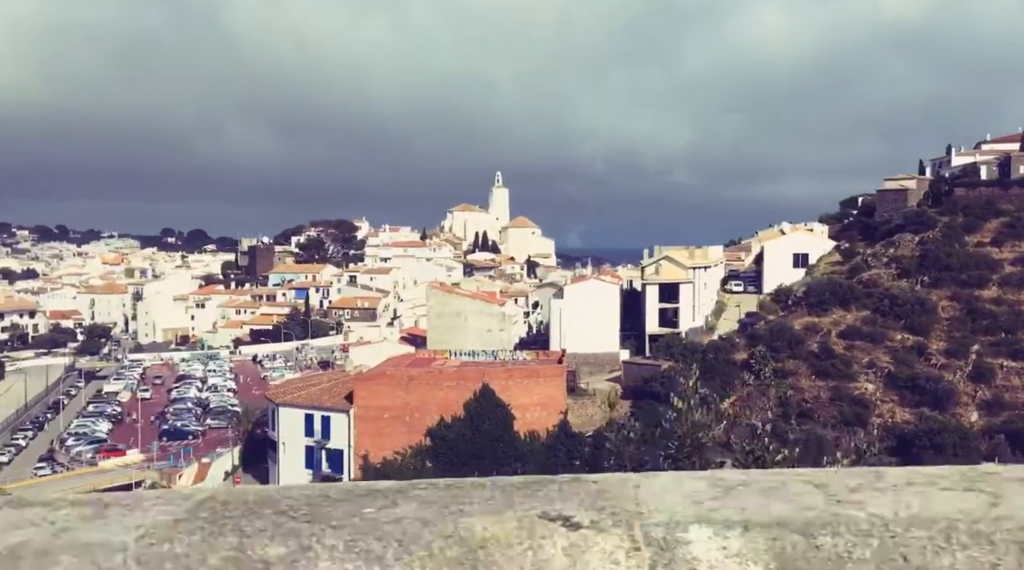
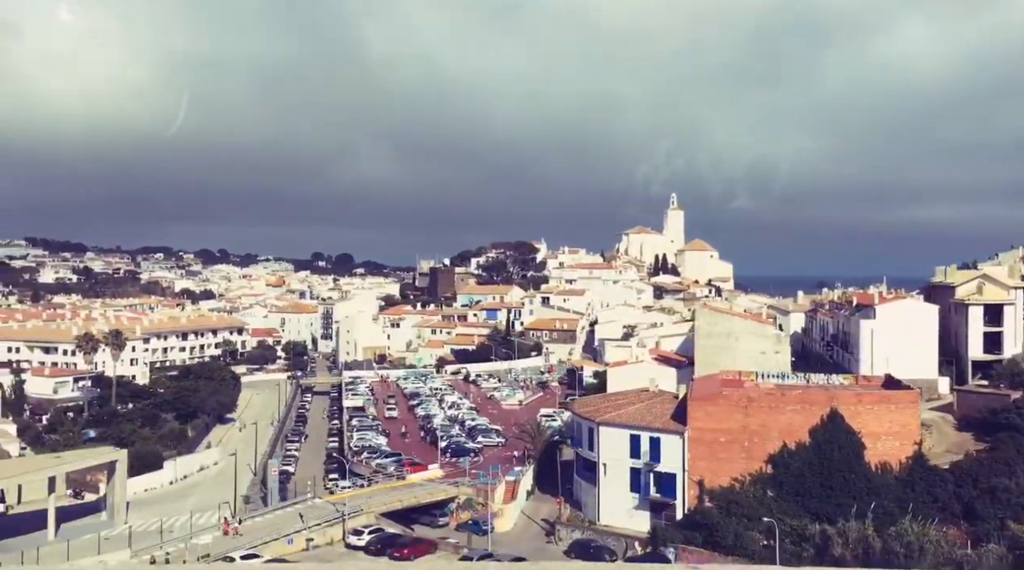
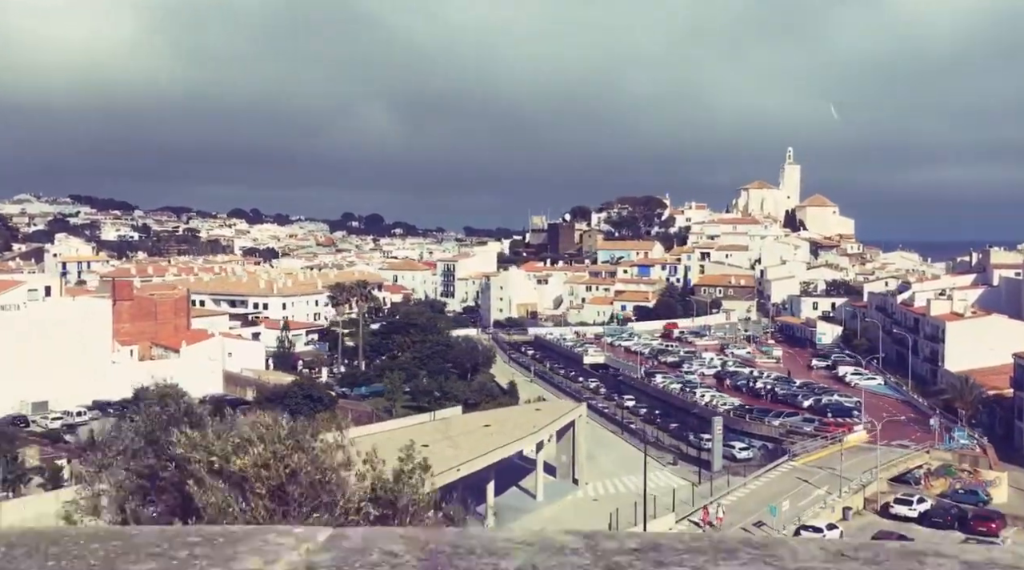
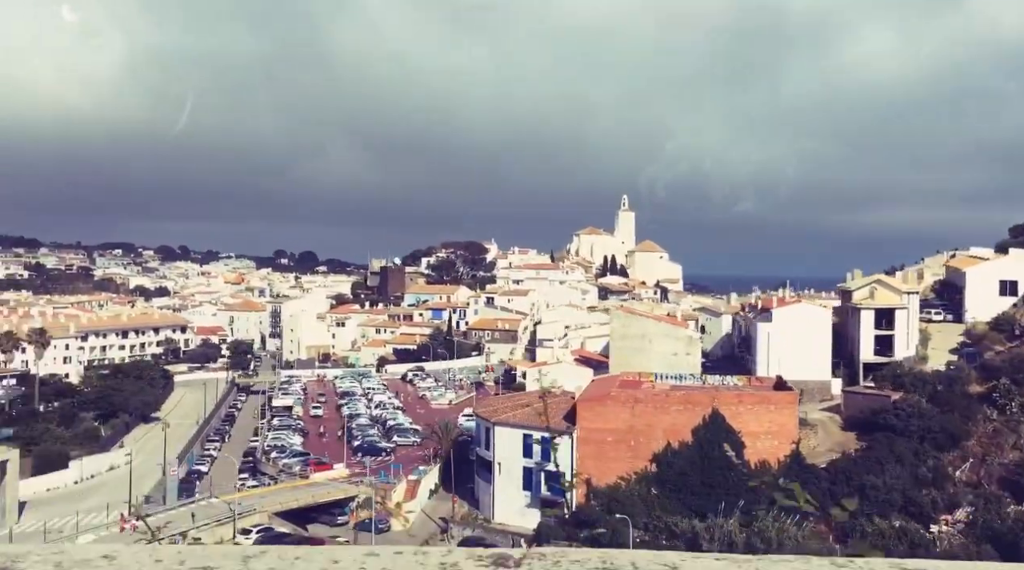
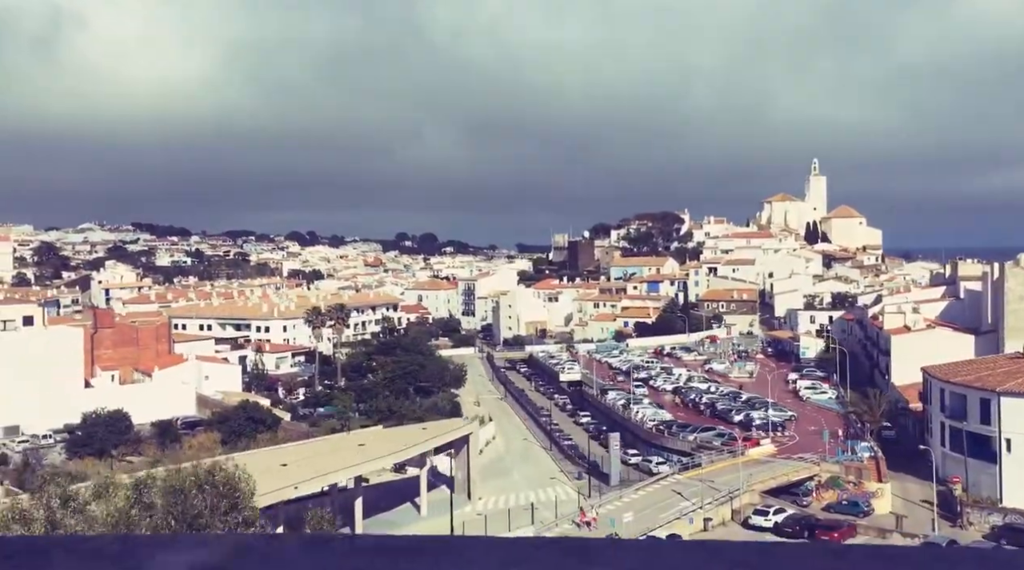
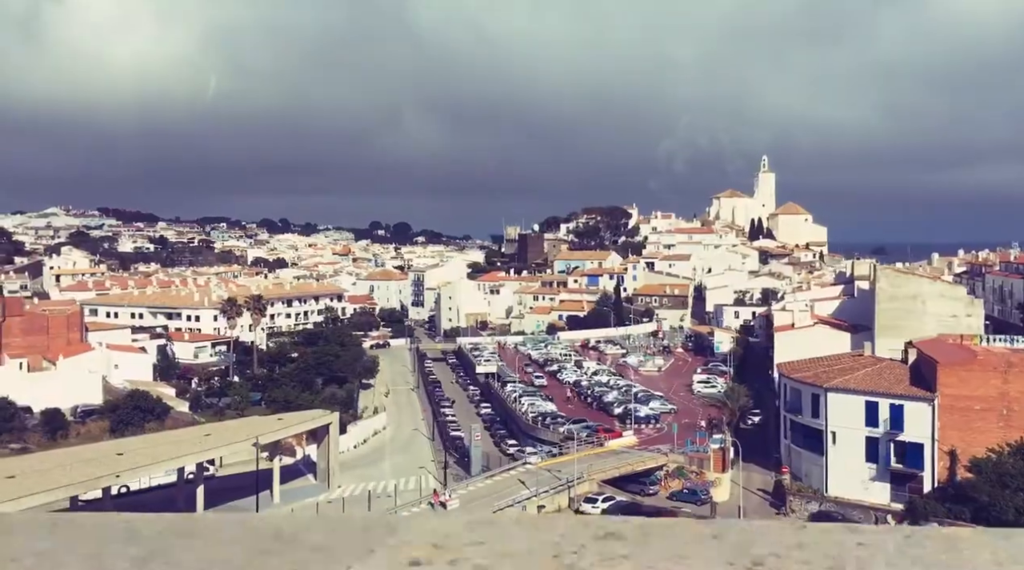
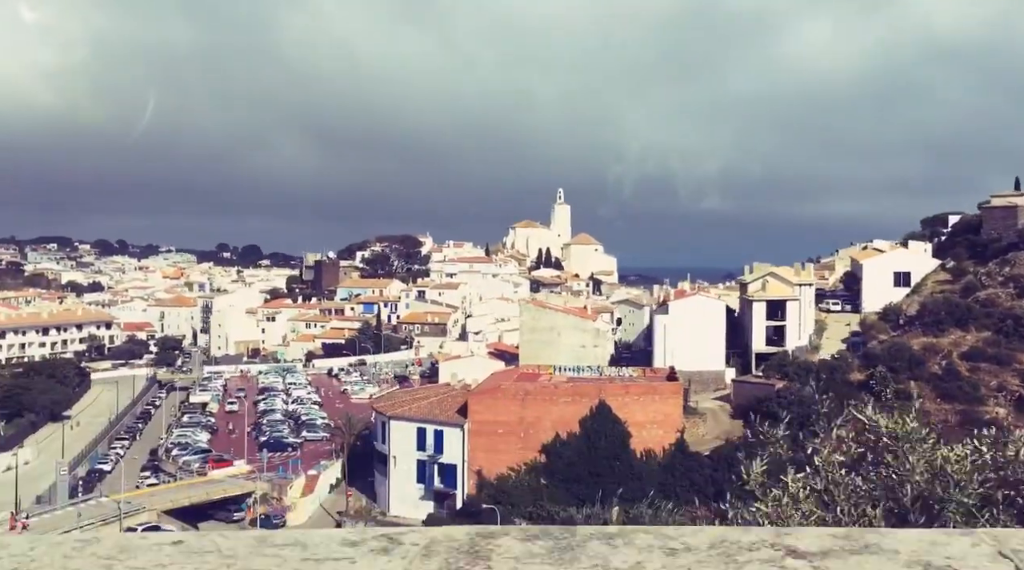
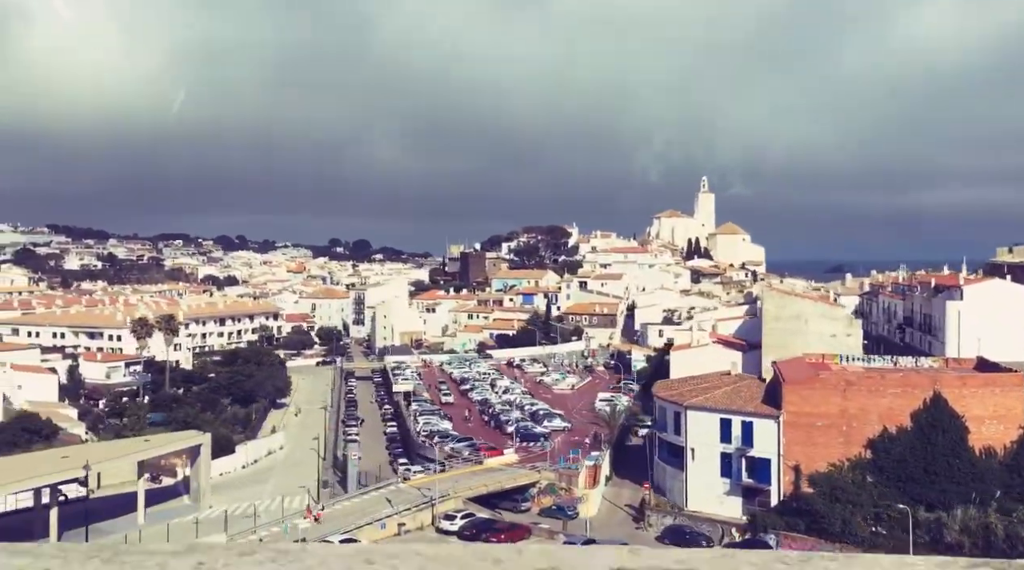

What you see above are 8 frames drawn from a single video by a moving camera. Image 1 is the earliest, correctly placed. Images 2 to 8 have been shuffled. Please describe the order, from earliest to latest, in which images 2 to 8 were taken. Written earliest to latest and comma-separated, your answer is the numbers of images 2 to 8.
7, 4, 2, 8, 6, 5, 3
